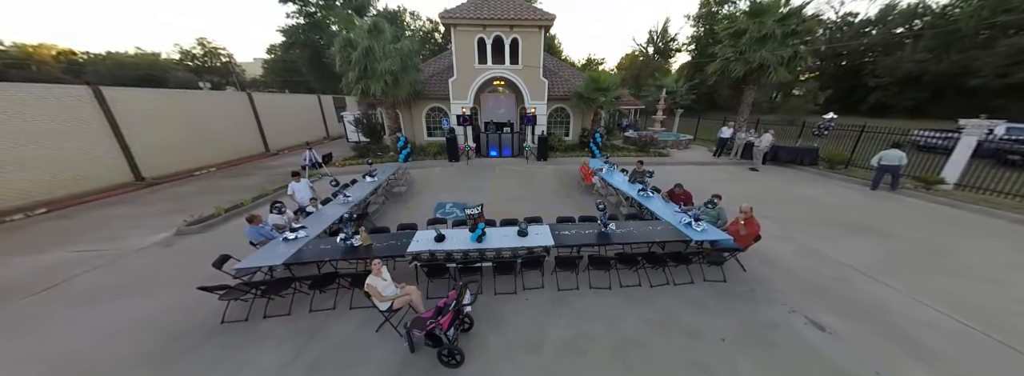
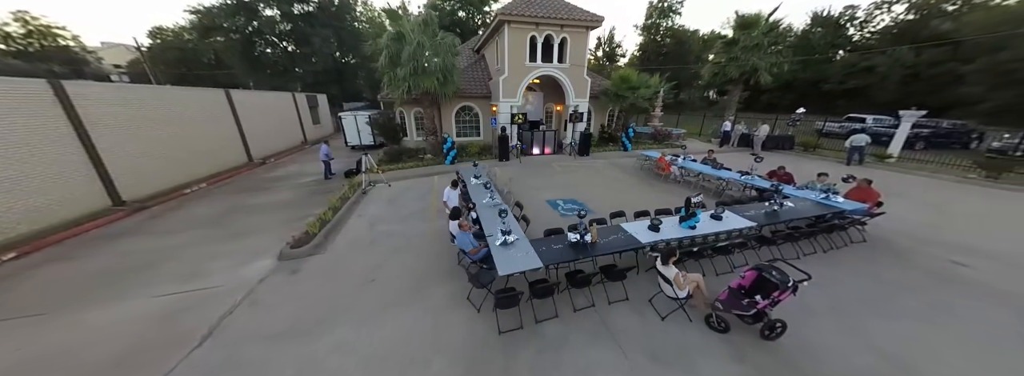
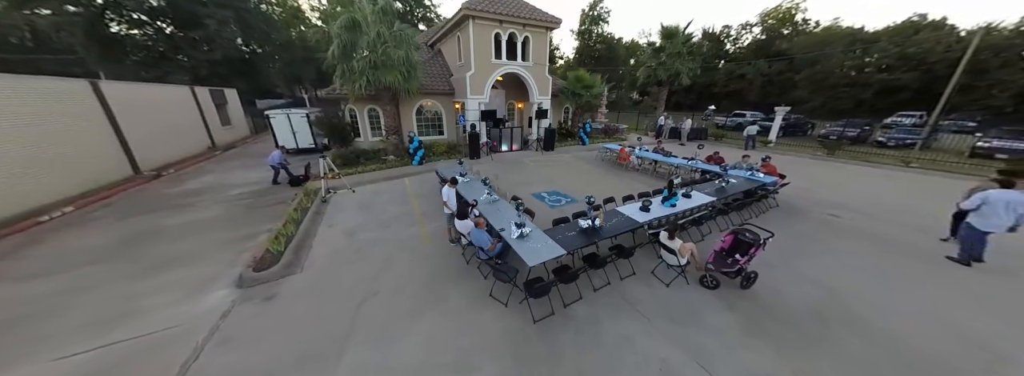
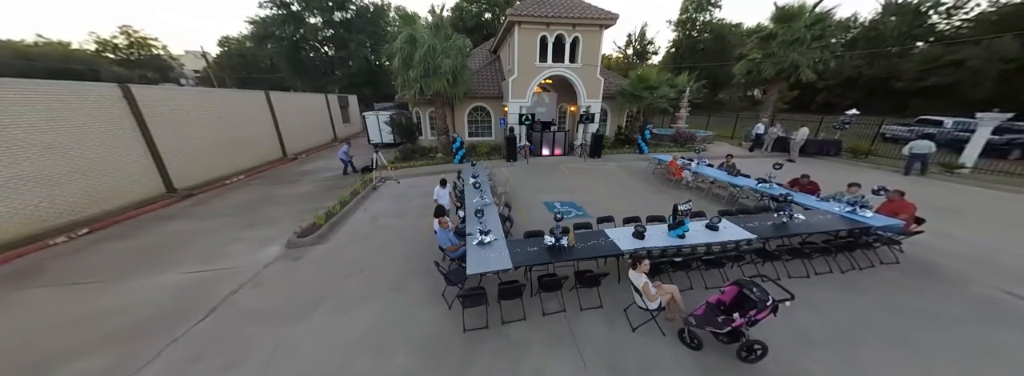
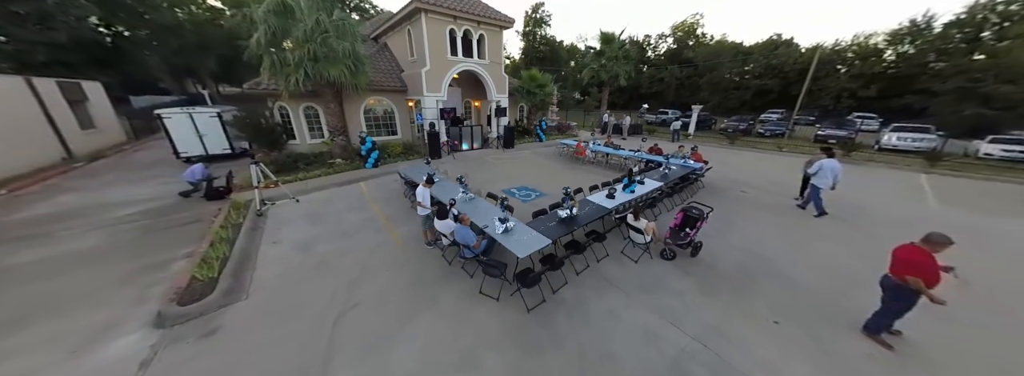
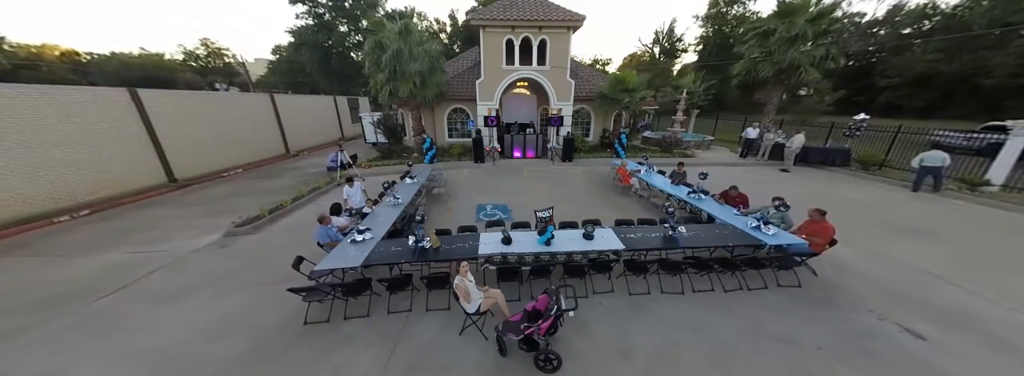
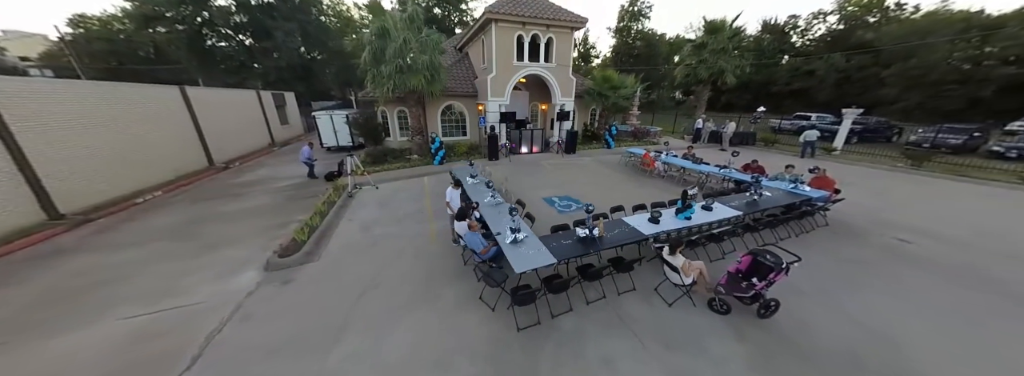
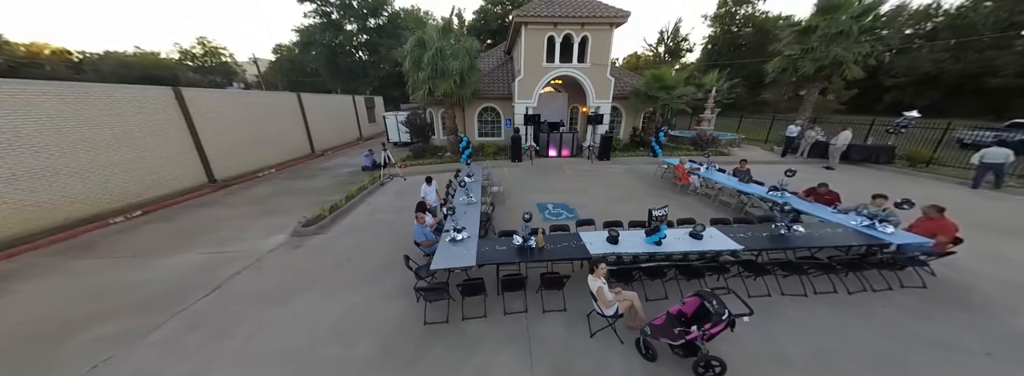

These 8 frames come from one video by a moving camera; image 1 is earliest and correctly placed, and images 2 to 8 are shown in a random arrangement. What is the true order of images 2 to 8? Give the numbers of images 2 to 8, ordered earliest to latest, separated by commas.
6, 8, 4, 2, 7, 3, 5
